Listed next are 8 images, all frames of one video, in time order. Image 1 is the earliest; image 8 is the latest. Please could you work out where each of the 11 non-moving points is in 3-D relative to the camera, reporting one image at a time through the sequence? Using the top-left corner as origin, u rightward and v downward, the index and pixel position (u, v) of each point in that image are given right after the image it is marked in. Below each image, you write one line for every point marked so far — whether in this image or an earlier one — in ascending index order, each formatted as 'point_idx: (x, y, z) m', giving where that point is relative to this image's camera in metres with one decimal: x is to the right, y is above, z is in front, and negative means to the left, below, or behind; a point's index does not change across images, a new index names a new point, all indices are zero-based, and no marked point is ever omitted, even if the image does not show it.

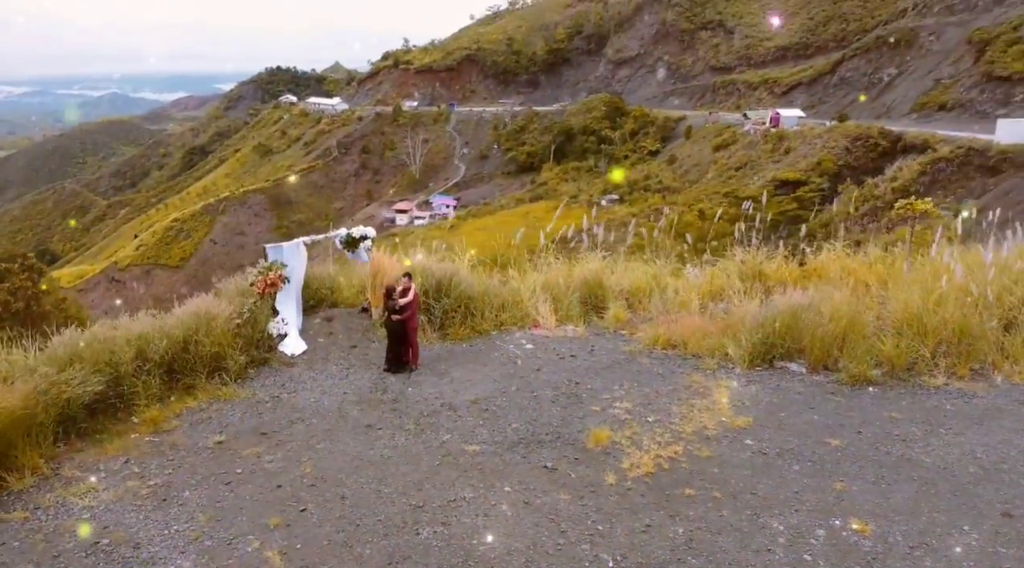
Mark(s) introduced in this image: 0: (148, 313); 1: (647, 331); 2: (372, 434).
0: (-2.1, -0.2, +4.7) m
1: (+0.9, -0.3, +5.0) m
2: (-0.7, -0.7, +3.7) m
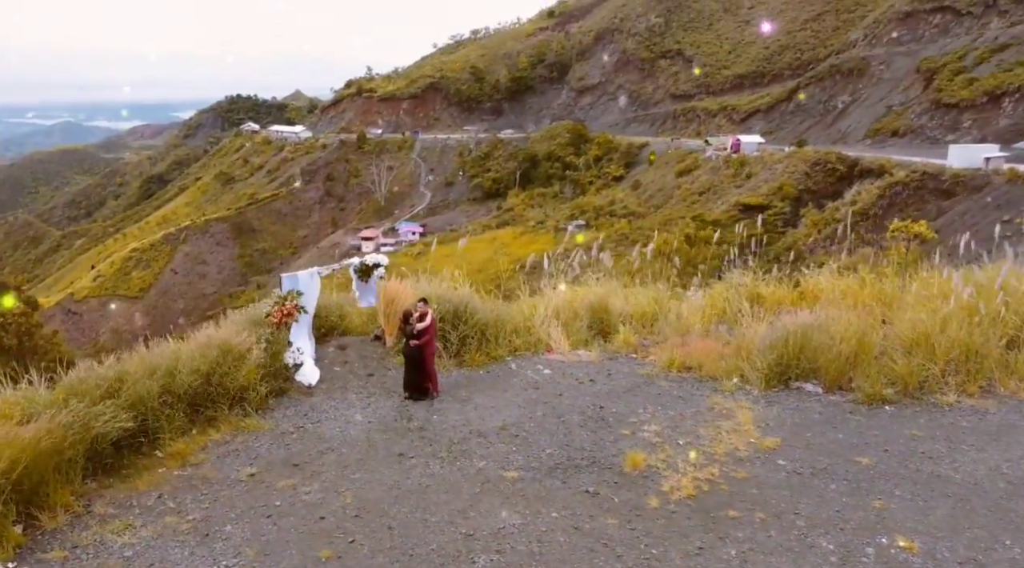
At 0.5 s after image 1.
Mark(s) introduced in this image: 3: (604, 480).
0: (-2.0, -0.4, +4.6) m
1: (+1.0, -0.5, +5.1) m
2: (-0.5, -0.8, +3.7) m
3: (+0.4, -0.9, +3.4) m
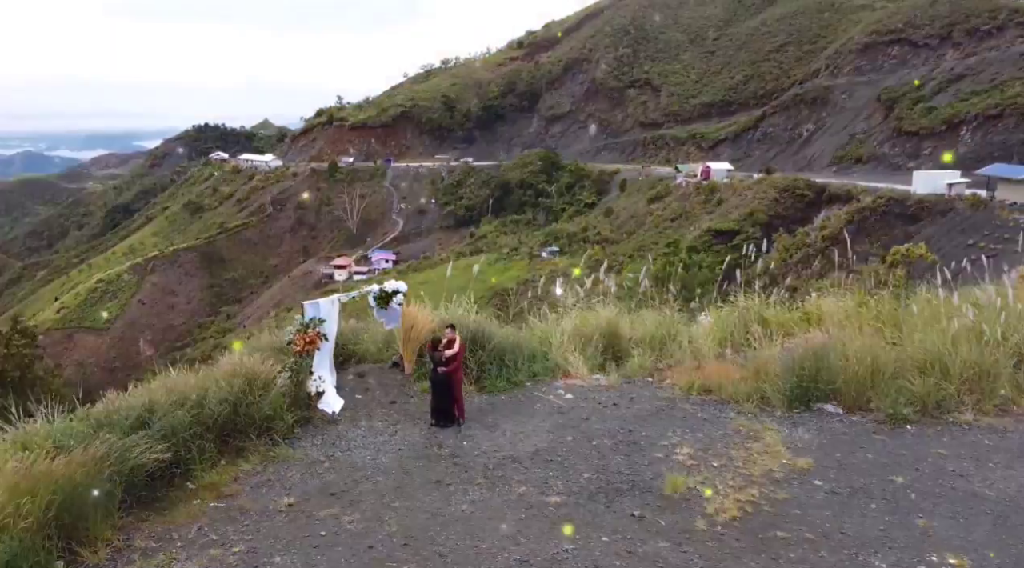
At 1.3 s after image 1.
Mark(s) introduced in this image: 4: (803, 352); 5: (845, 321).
0: (-1.9, -0.5, +4.5) m
1: (+1.1, -0.6, +5.1) m
2: (-0.3, -1.0, +3.7) m
3: (+0.6, -1.0, +3.5) m
4: (+1.8, -0.4, +4.9) m
5: (+2.5, -0.3, +5.9) m
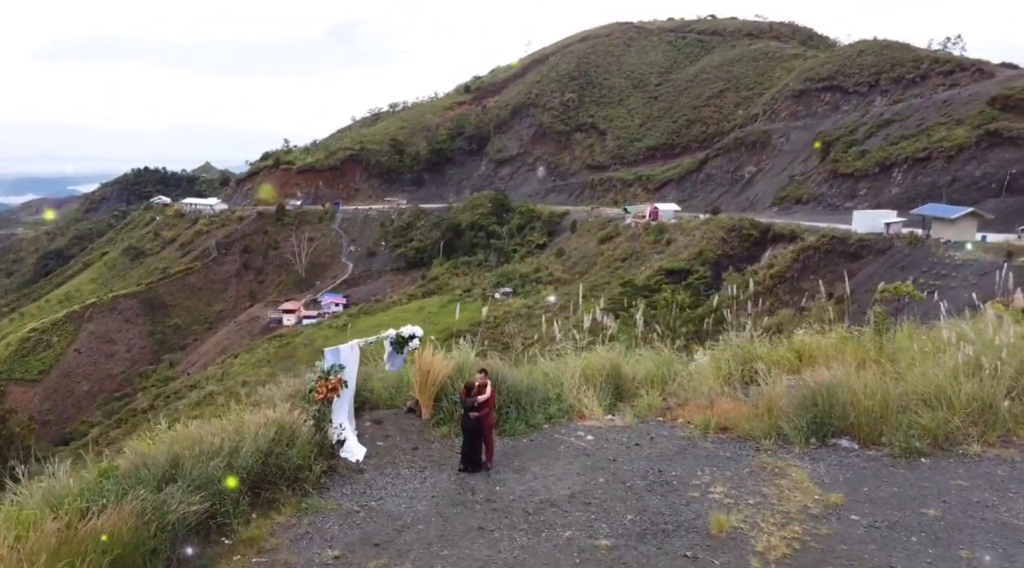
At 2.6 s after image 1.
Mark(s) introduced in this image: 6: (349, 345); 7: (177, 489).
0: (-1.7, -0.8, +4.4) m
1: (+1.2, -0.9, +5.2) m
2: (-0.1, -1.2, +3.6) m
3: (+0.8, -1.2, +3.5) m
4: (+2.0, -0.7, +5.0) m
5: (+2.5, -0.6, +6.1) m
6: (-1.0, -0.4, +4.6) m
7: (-1.5, -1.0, +3.6) m
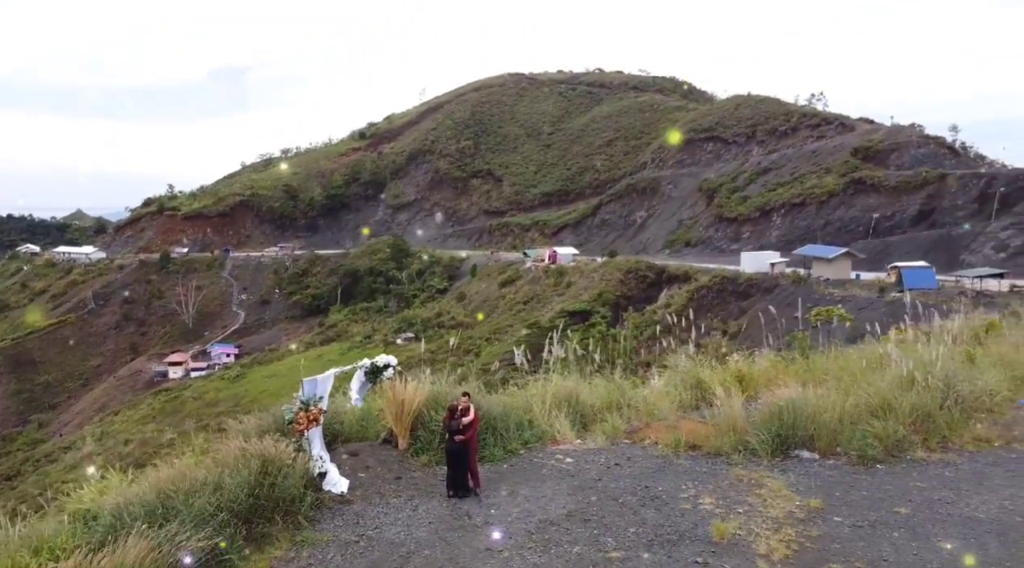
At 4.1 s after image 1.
0: (-1.8, -1.0, +4.1) m
1: (+1.0, -1.1, +5.3) m
2: (-0.1, -1.3, +3.6) m
3: (+0.9, -1.2, +3.6) m
4: (+1.8, -0.8, +5.3) m
5: (+2.2, -0.8, +6.4) m
6: (-1.1, -0.5, +4.5) m
7: (-1.5, -1.1, +3.4) m
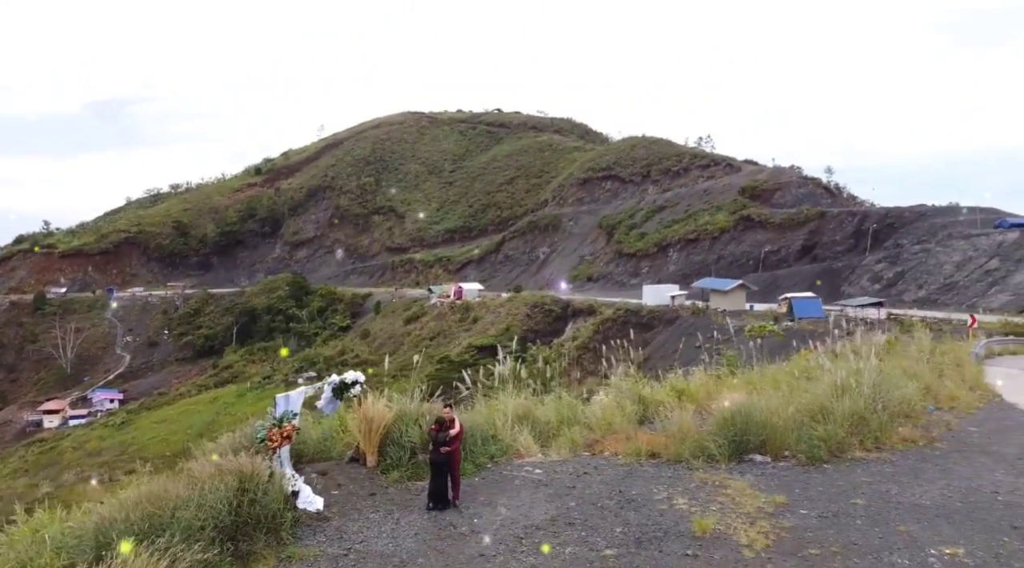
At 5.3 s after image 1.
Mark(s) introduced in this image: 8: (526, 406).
0: (-1.9, -1.0, +3.9) m
1: (+0.8, -1.2, +5.5) m
2: (-0.1, -1.3, +3.6) m
3: (+0.8, -1.2, +3.7) m
4: (+1.5, -0.9, +5.6) m
5: (+1.8, -0.9, +6.7) m
6: (-1.2, -0.6, +4.4) m
7: (-1.4, -1.1, +3.2) m
8: (+0.1, -1.0, +6.1) m
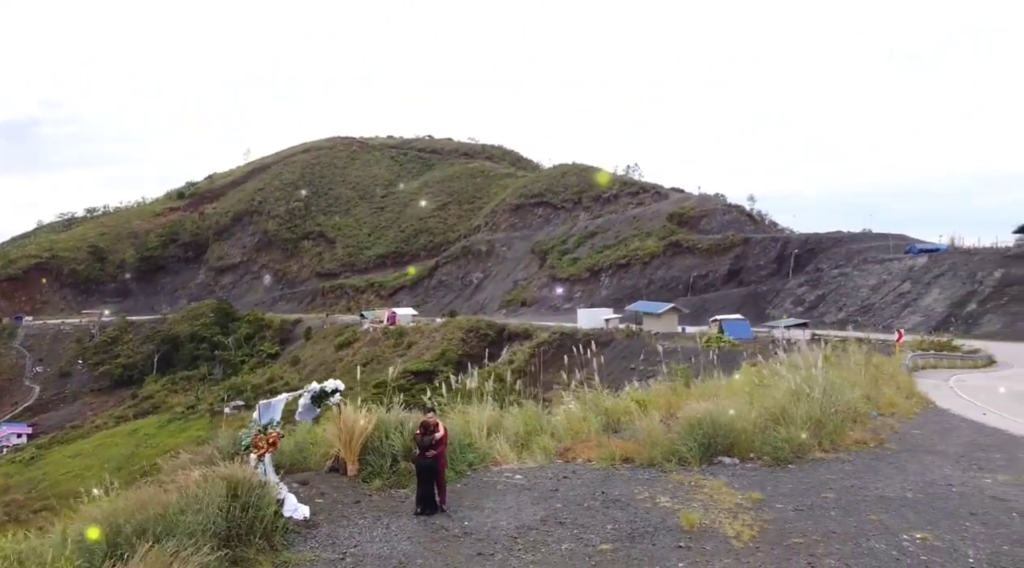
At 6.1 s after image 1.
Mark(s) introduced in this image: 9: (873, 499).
0: (-1.9, -1.0, +3.8) m
1: (+0.6, -1.2, +5.6) m
2: (-0.1, -1.3, +3.6) m
3: (+0.8, -1.2, +3.8) m
4: (+1.3, -1.0, +5.7) m
5: (+1.5, -1.0, +6.9) m
6: (-1.3, -0.6, +4.4) m
7: (-1.4, -1.1, +3.1) m
8: (-0.1, -1.1, +6.1) m
9: (+2.1, -1.2, +4.5) m
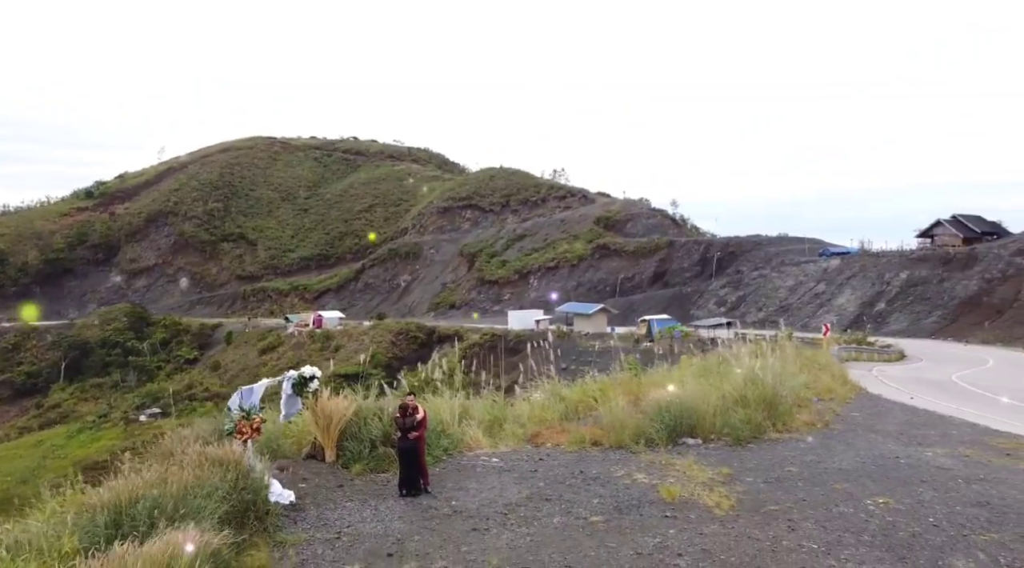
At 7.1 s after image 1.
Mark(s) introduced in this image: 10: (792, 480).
0: (-1.9, -0.9, +3.7) m
1: (+0.4, -1.1, +5.7) m
2: (-0.1, -1.2, +3.7) m
3: (+0.8, -1.2, +4.0) m
4: (+1.1, -0.9, +5.9) m
5: (+1.1, -1.0, +7.1) m
6: (-1.4, -0.5, +4.3) m
7: (-1.4, -1.0, +3.1) m
8: (-0.4, -1.0, +6.2) m
9: (+2.0, -1.2, +4.8) m
10: (+1.6, -1.1, +4.5) m
